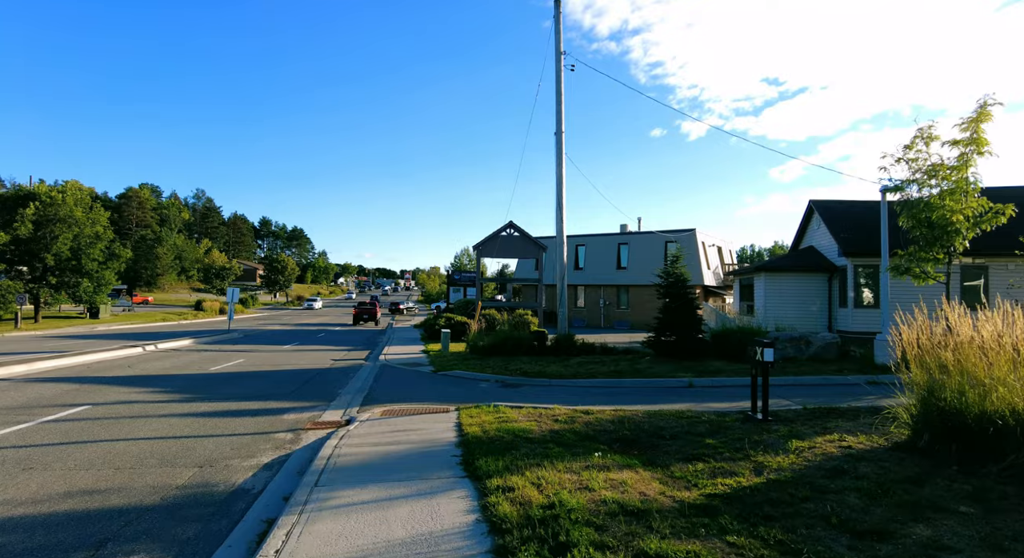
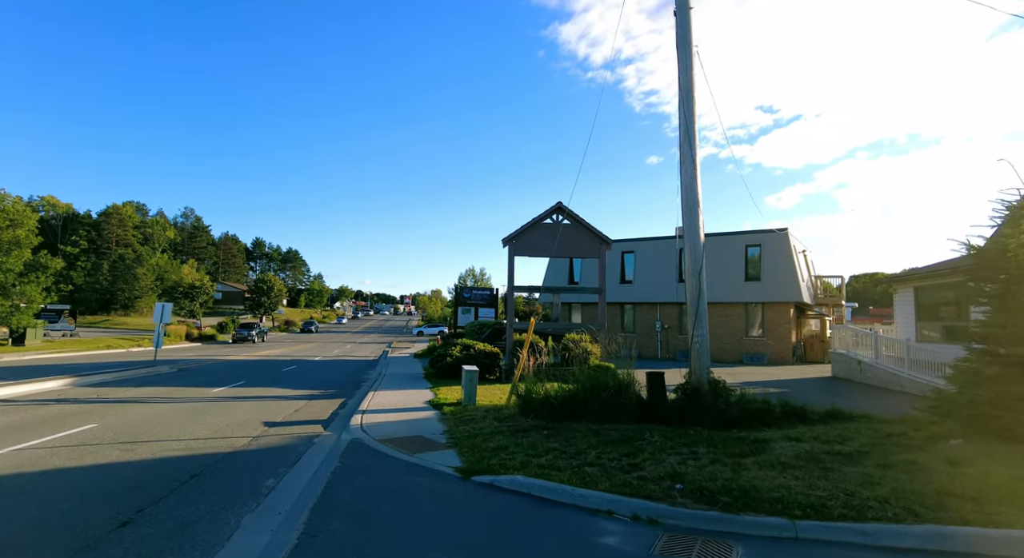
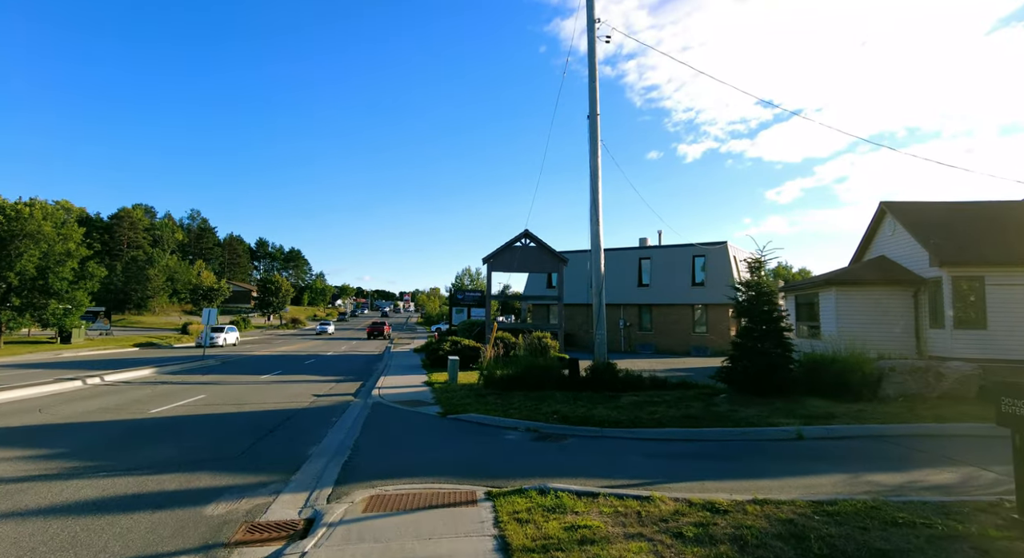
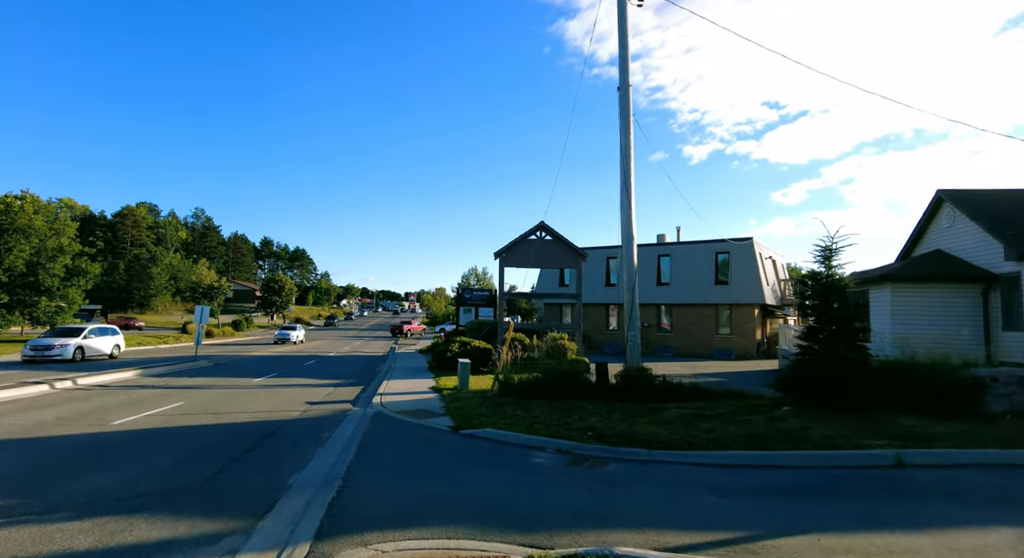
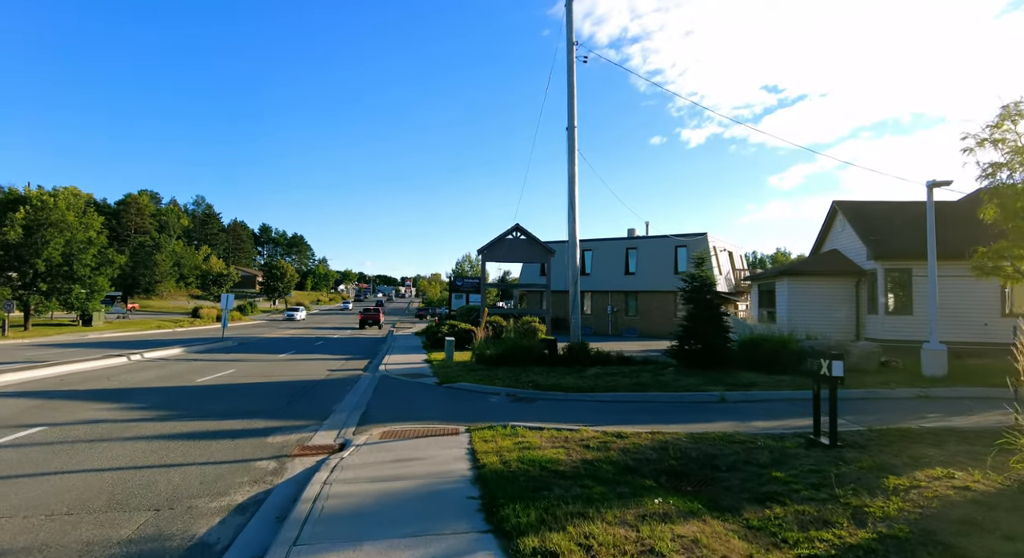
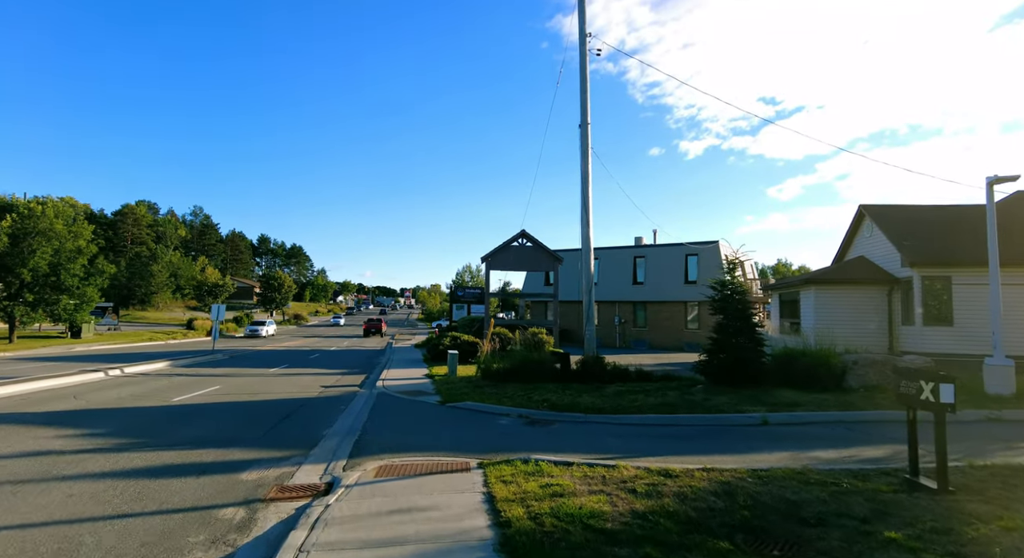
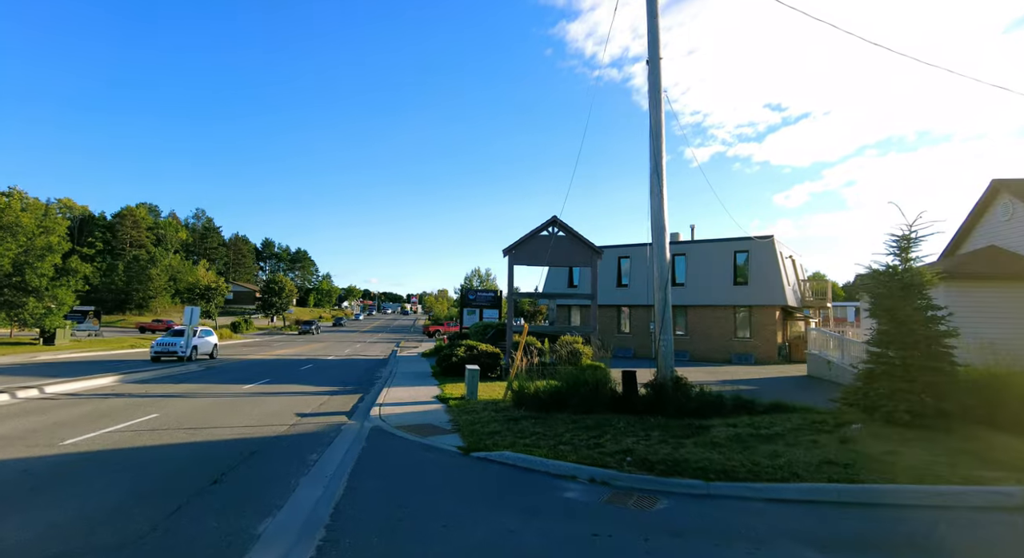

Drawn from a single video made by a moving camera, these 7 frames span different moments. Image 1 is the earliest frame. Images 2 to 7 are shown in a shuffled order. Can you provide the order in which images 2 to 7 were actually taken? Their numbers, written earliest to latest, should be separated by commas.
5, 6, 3, 4, 7, 2
